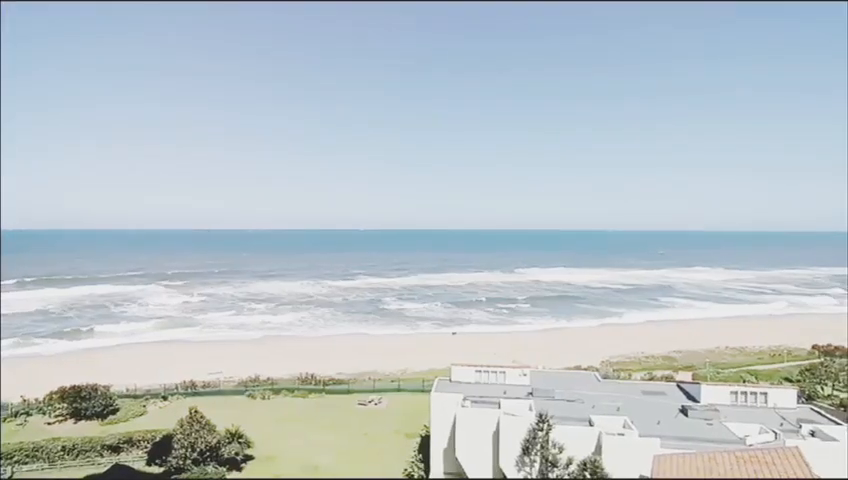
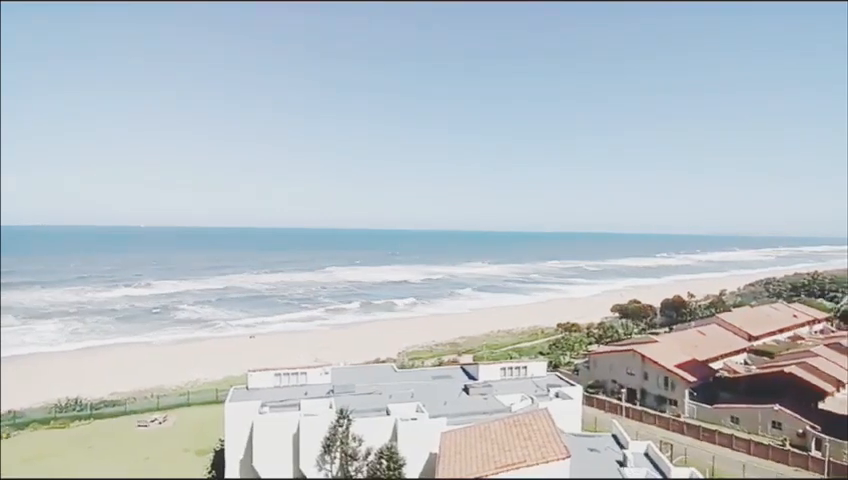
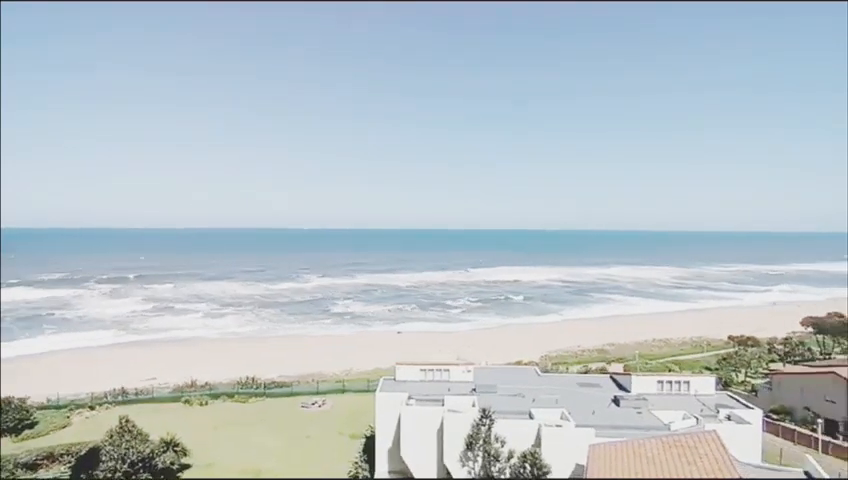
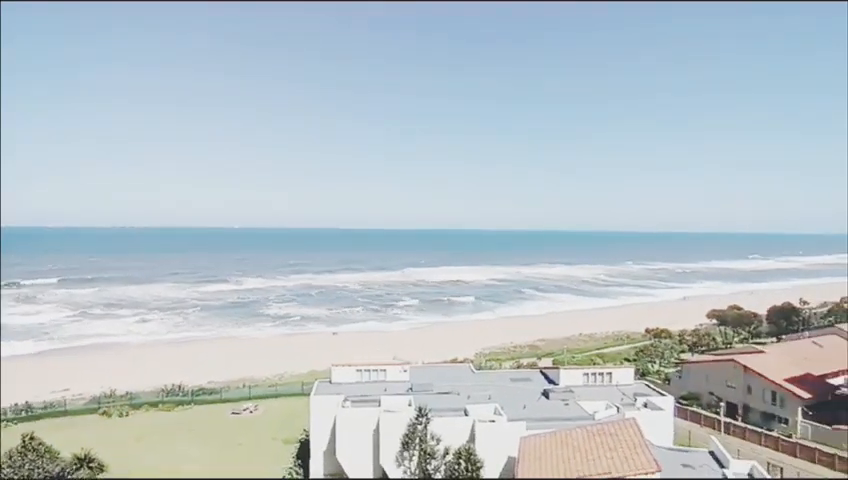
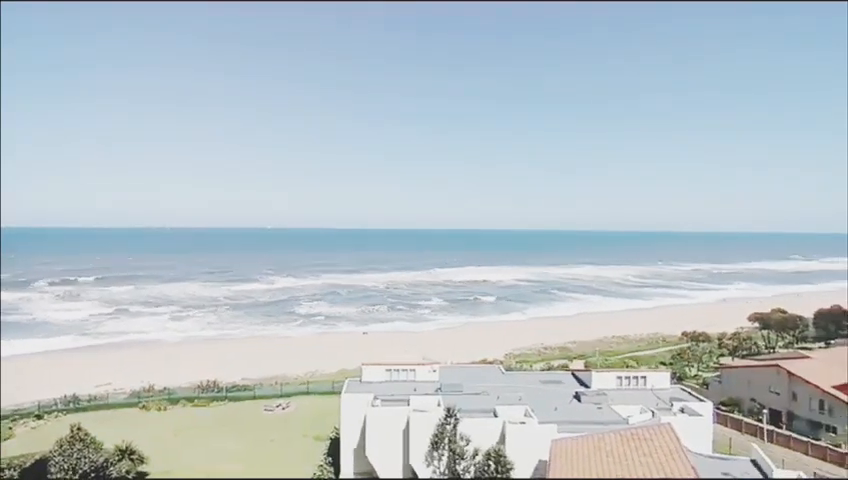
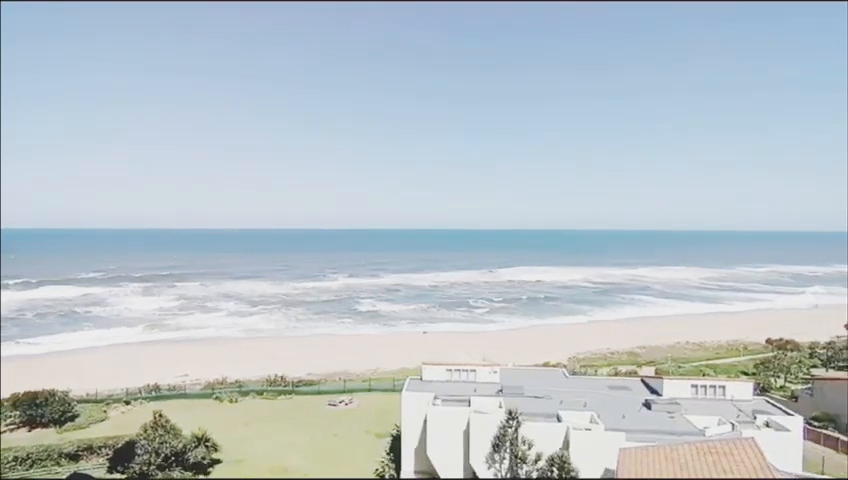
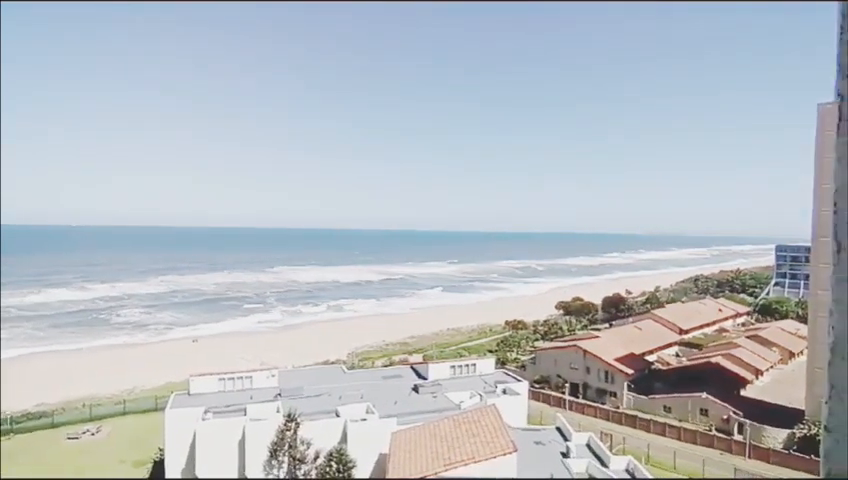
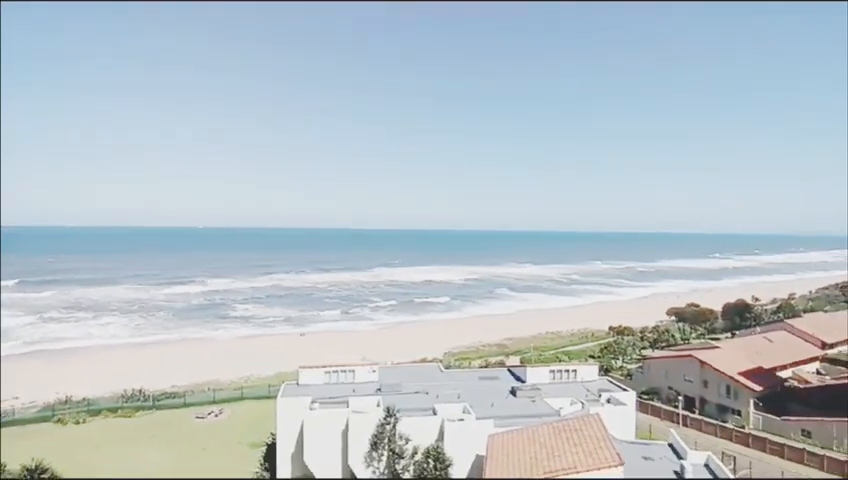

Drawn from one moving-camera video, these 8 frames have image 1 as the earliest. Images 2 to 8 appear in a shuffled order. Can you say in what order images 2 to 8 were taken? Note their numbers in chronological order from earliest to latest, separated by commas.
6, 3, 5, 4, 8, 2, 7
